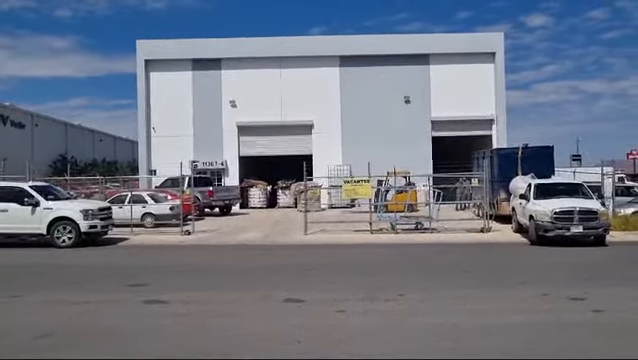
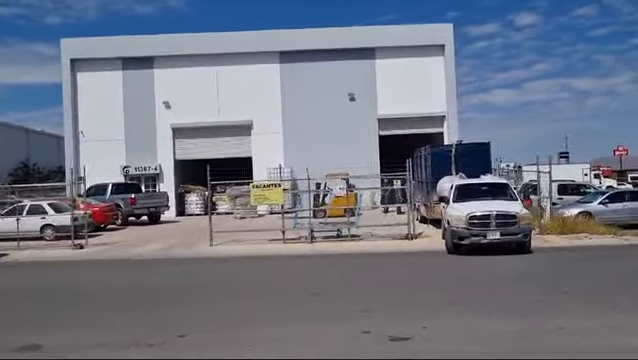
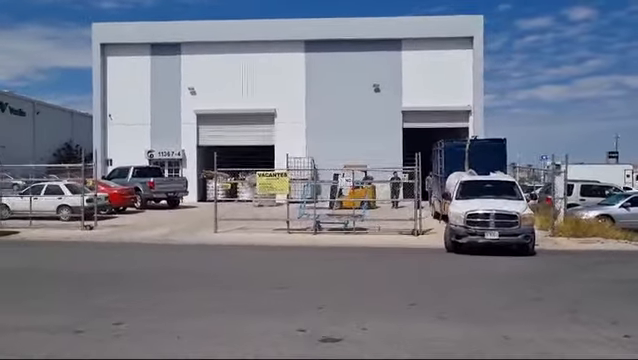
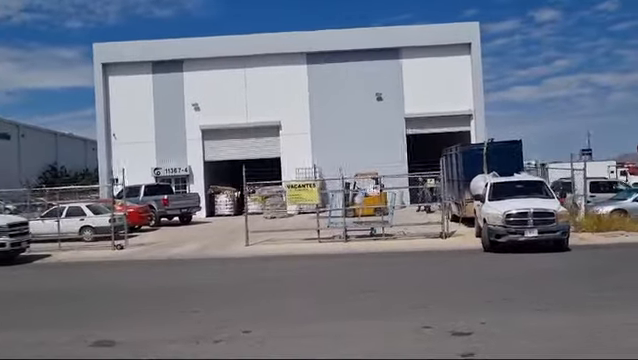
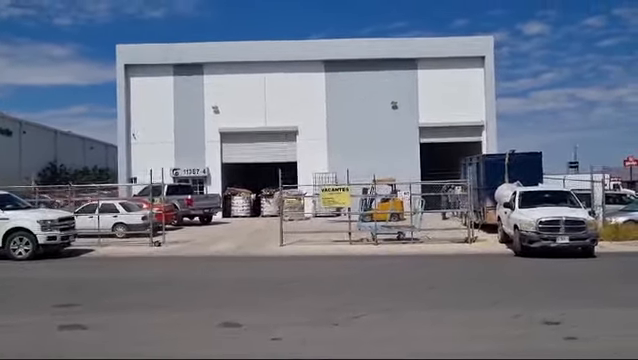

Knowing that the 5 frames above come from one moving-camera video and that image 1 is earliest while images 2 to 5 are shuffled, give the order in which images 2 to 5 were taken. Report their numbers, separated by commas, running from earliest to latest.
5, 4, 2, 3
